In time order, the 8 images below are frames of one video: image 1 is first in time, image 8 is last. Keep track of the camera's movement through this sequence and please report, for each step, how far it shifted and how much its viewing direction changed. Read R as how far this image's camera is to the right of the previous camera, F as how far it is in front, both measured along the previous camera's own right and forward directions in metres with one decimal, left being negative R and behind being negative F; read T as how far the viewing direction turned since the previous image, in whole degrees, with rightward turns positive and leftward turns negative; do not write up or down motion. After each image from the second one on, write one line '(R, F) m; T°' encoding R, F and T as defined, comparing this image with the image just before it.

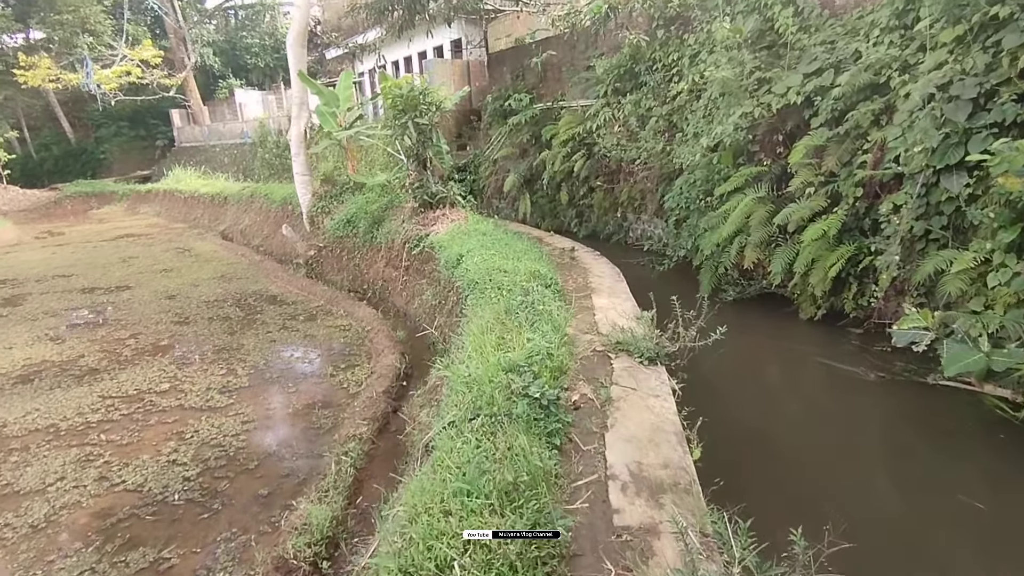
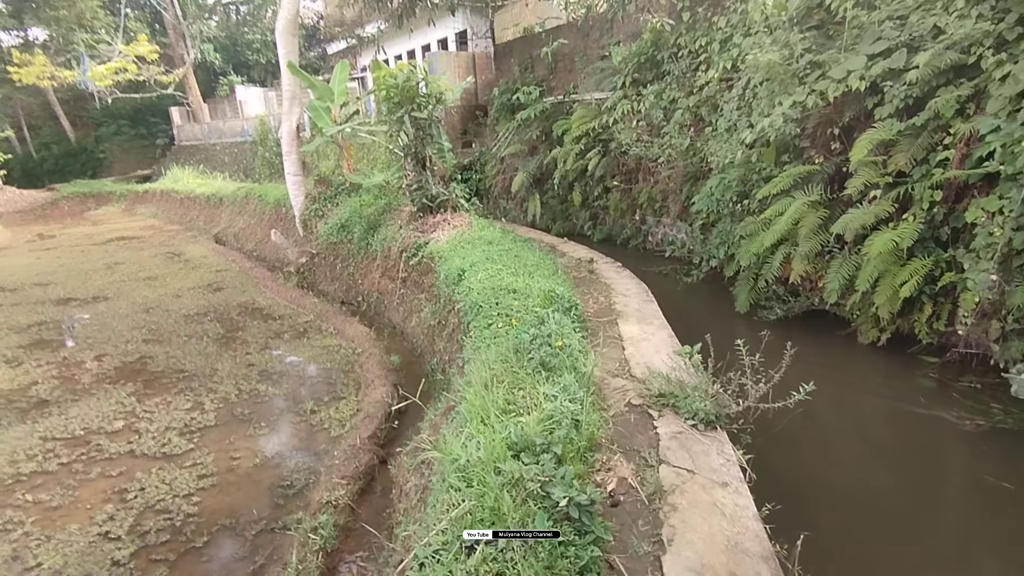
(0.0, +0.7) m; -1°
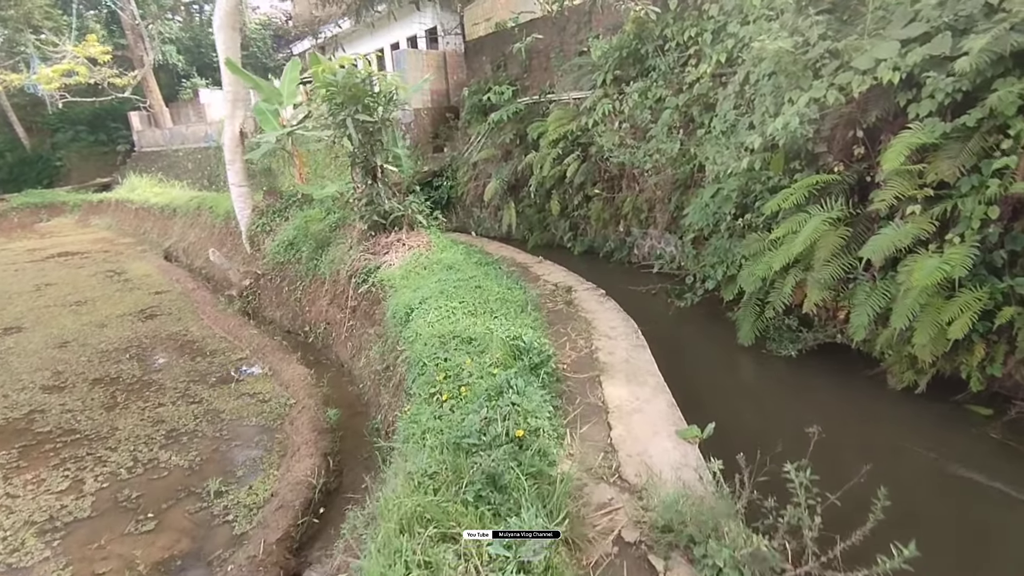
(+0.2, +0.8) m; +2°
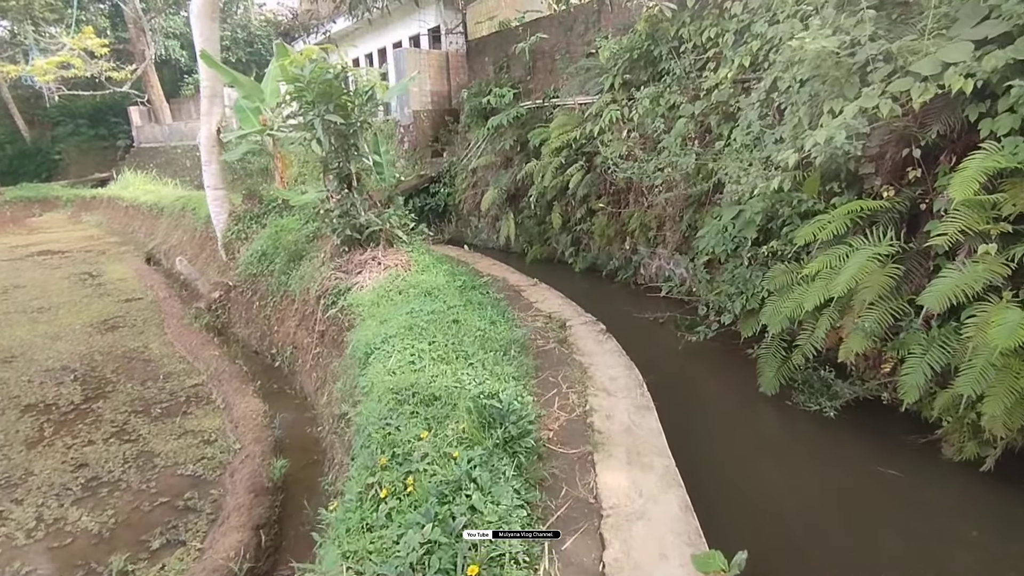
(+0.1, +0.6) m; 0°
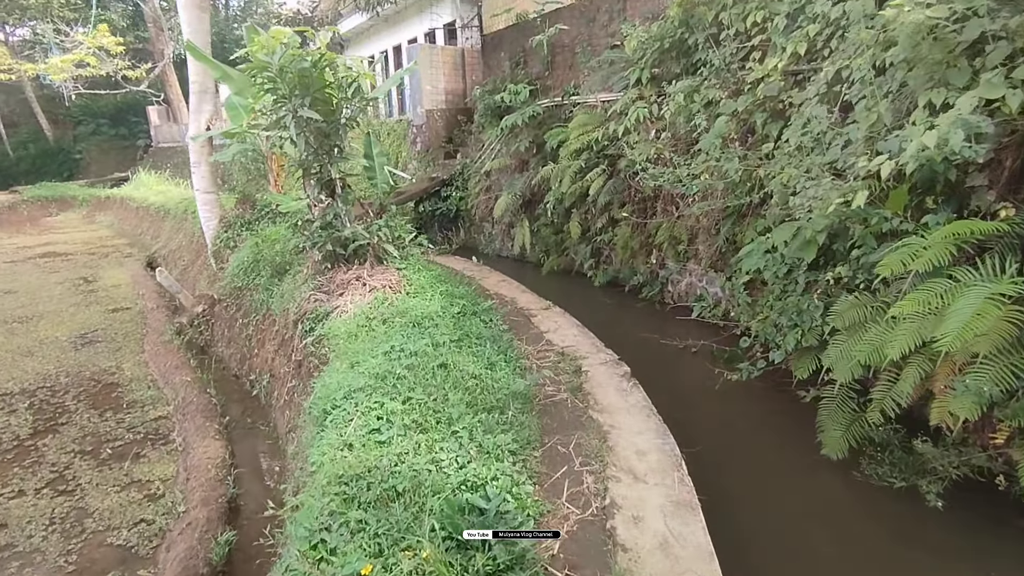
(+0.1, +0.7) m; -2°
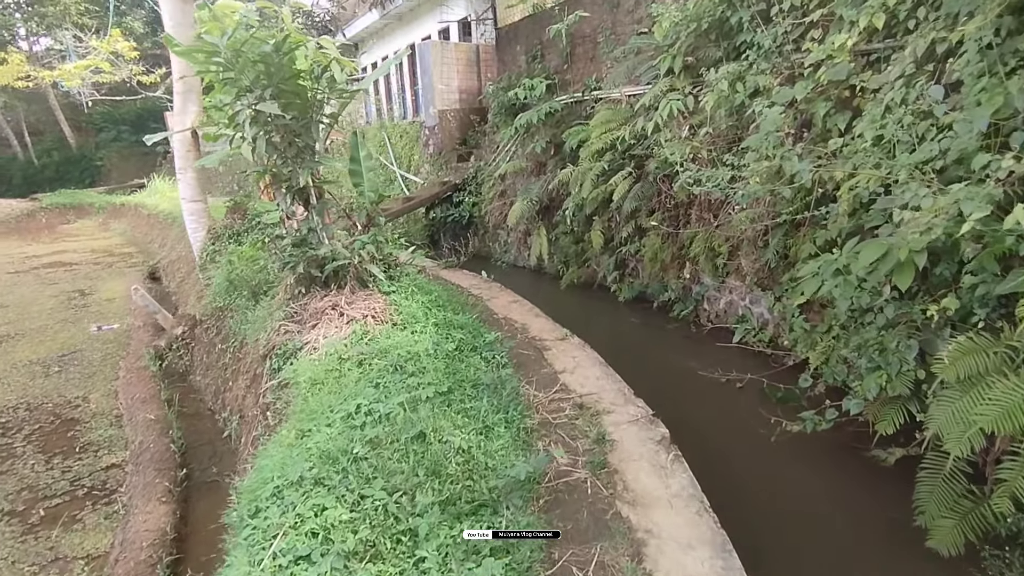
(+0.1, +0.7) m; -2°
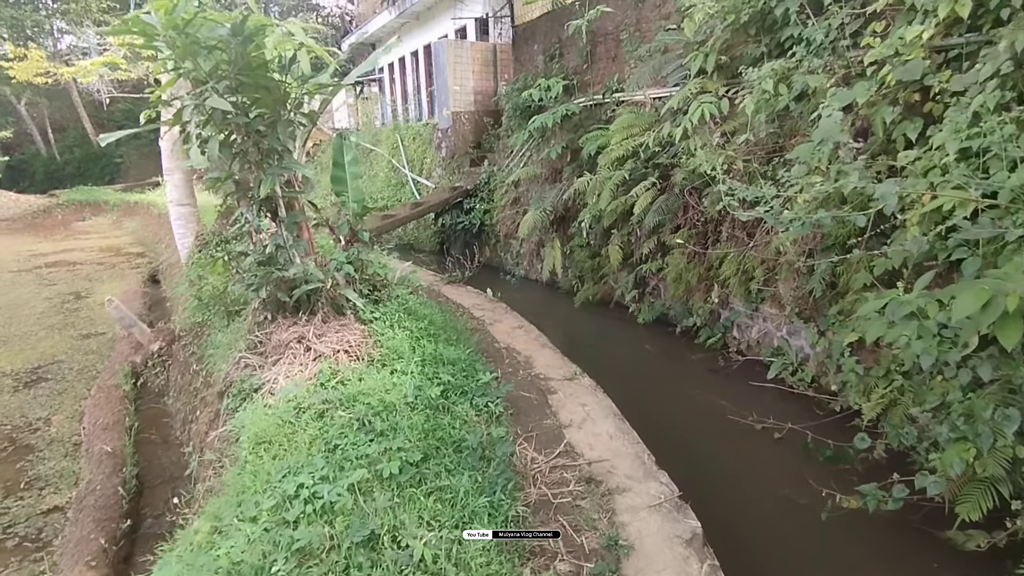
(+0.1, +0.5) m; -2°
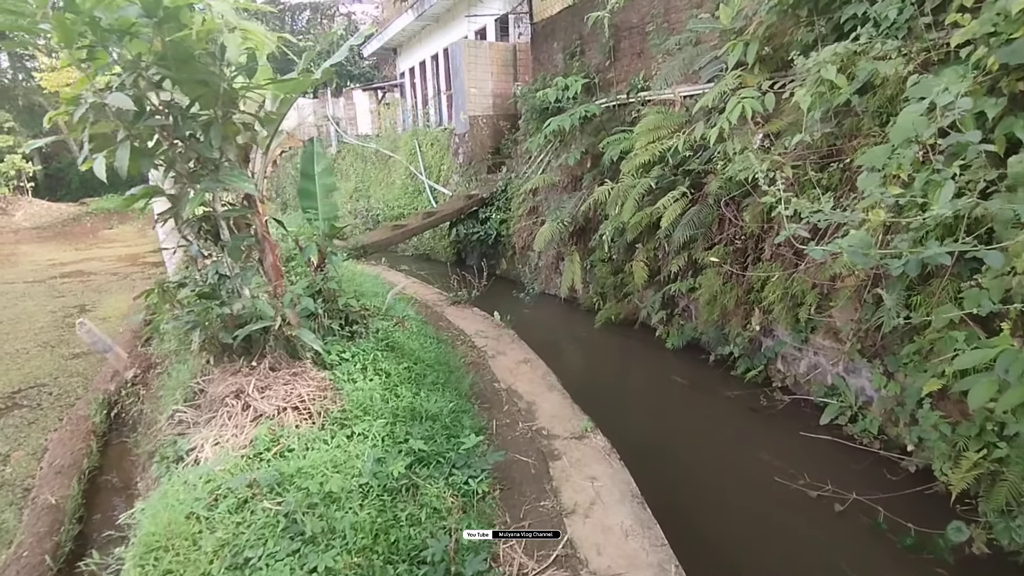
(+0.1, +0.6) m; -3°
